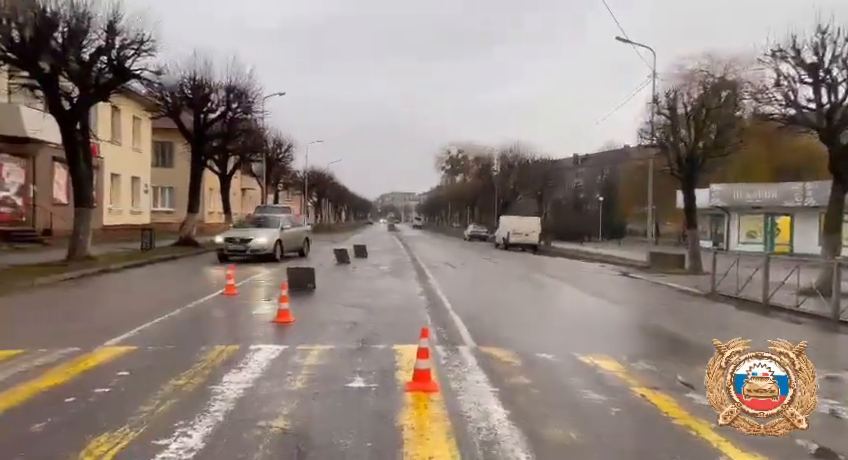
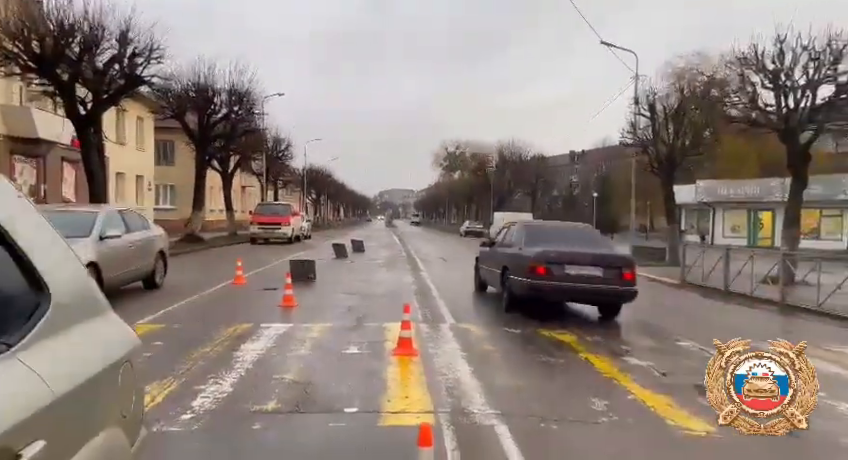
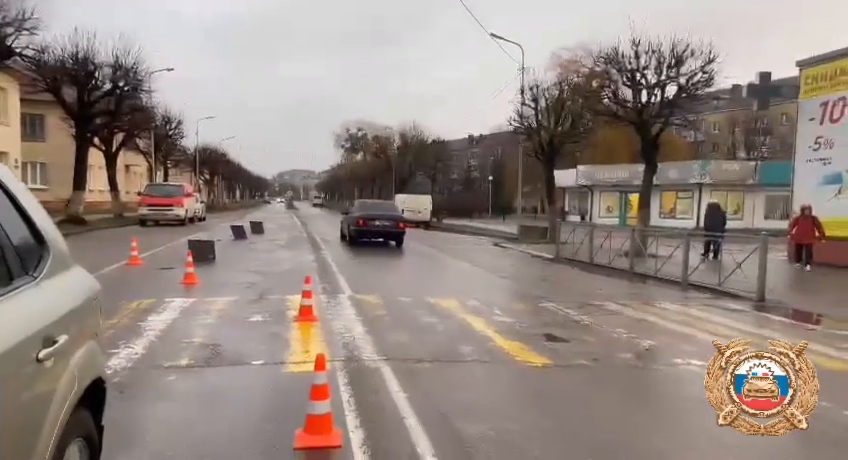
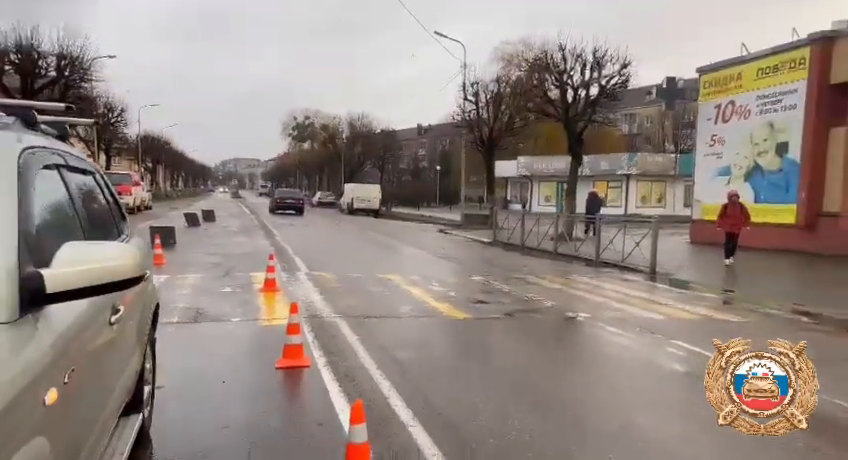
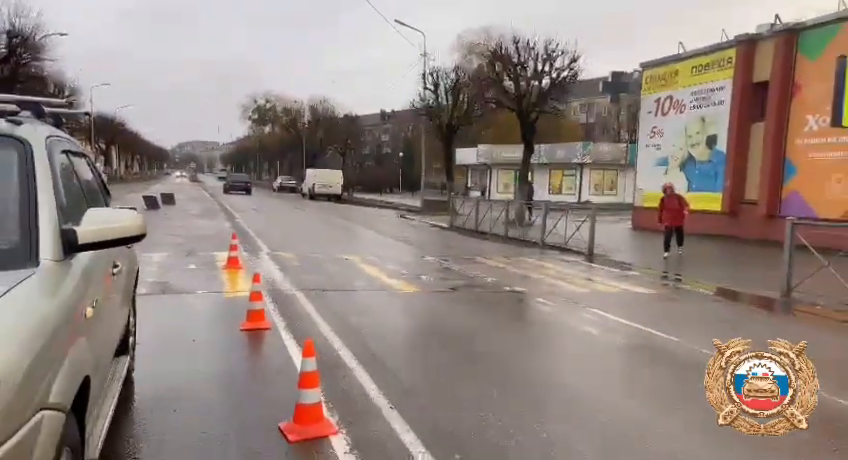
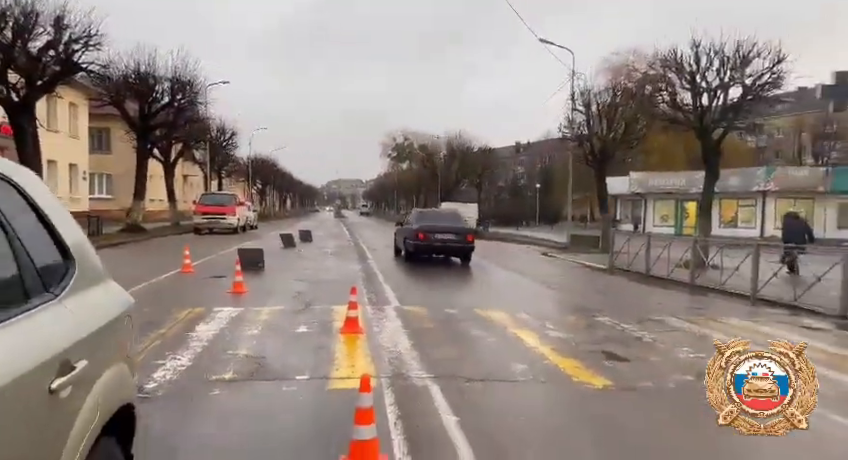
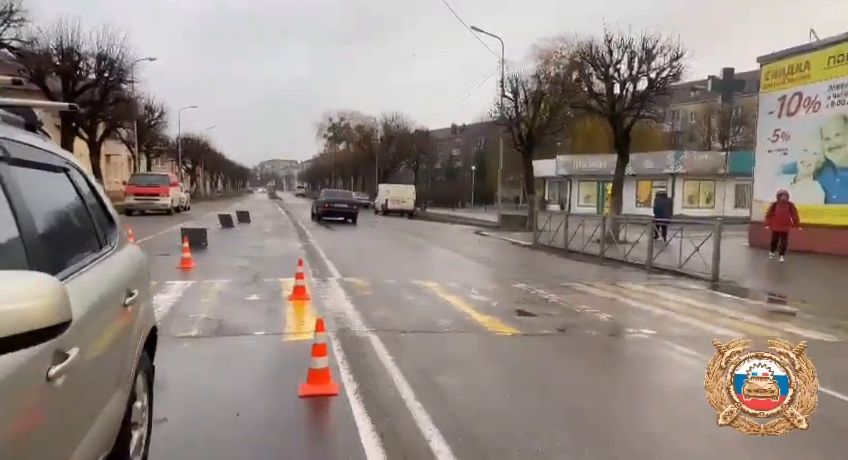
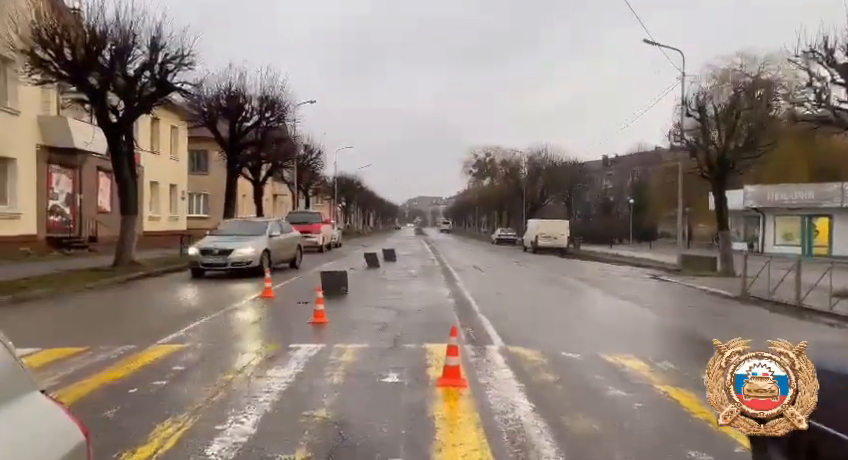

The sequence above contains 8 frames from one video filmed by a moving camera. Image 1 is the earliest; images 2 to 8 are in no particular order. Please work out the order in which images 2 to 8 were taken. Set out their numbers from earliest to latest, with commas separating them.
8, 2, 6, 3, 7, 4, 5
